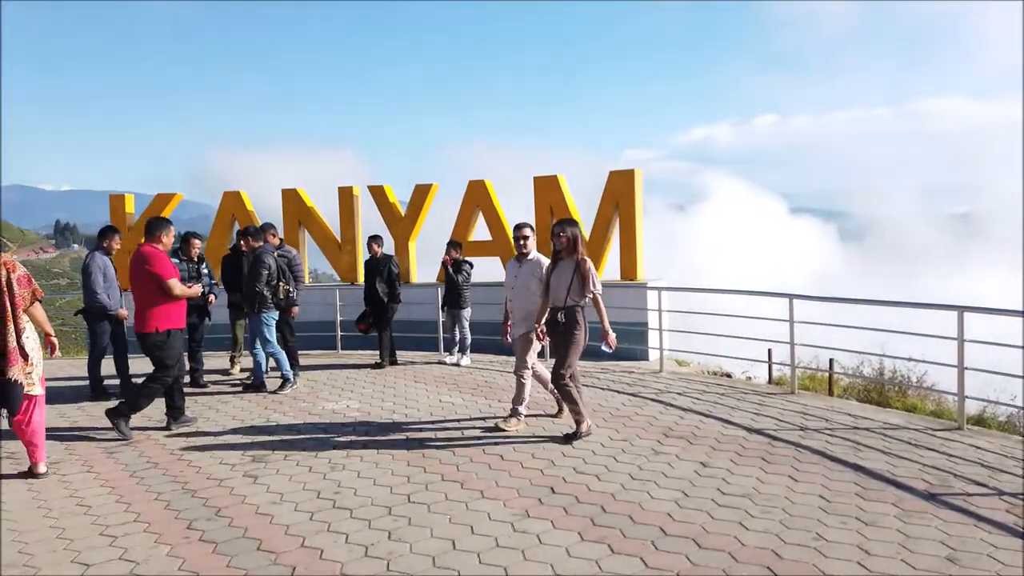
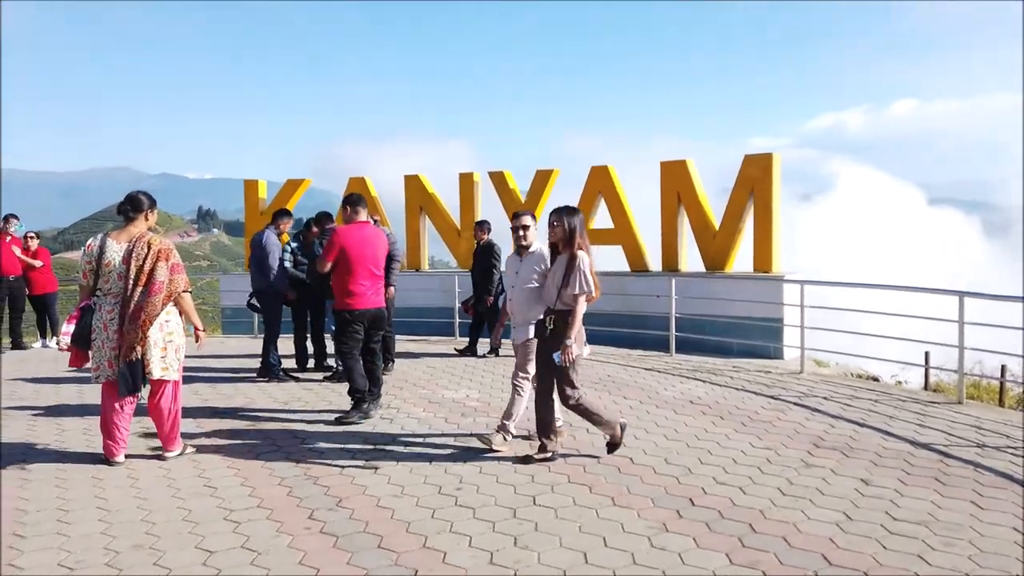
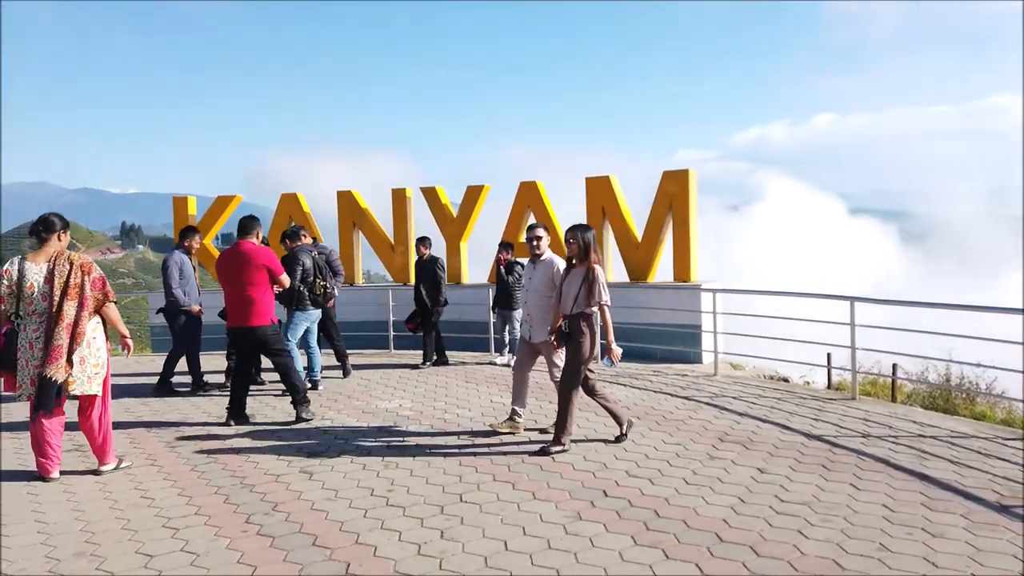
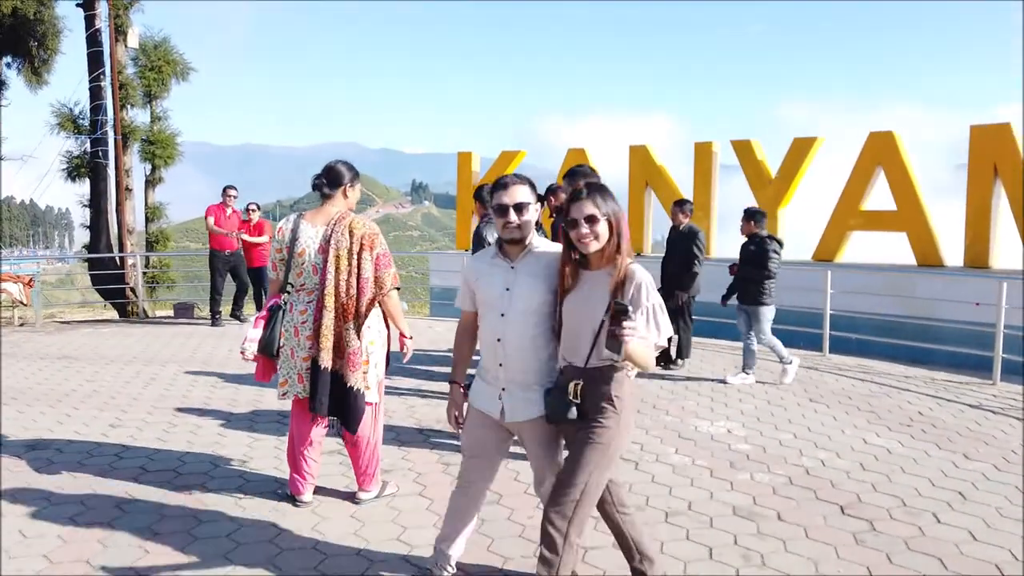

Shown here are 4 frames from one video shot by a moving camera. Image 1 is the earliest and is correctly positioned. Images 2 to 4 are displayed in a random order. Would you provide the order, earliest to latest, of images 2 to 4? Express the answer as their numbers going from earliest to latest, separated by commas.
3, 2, 4
